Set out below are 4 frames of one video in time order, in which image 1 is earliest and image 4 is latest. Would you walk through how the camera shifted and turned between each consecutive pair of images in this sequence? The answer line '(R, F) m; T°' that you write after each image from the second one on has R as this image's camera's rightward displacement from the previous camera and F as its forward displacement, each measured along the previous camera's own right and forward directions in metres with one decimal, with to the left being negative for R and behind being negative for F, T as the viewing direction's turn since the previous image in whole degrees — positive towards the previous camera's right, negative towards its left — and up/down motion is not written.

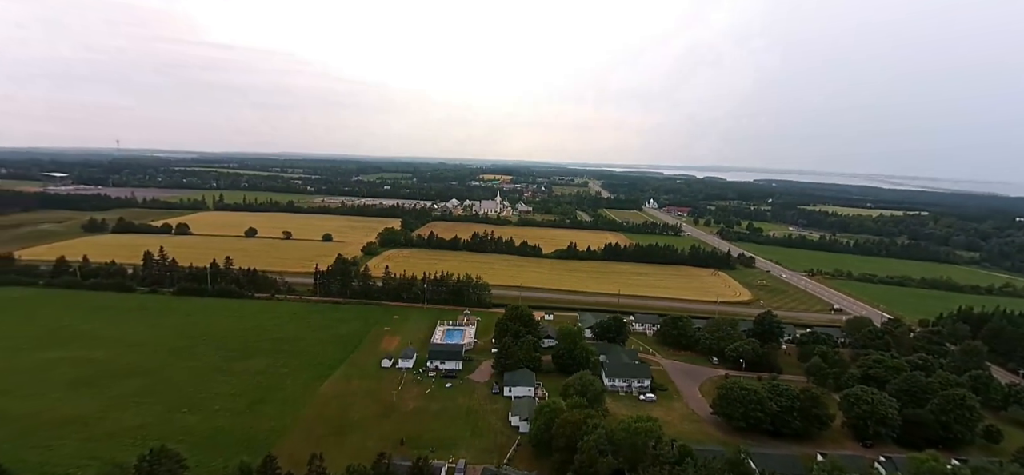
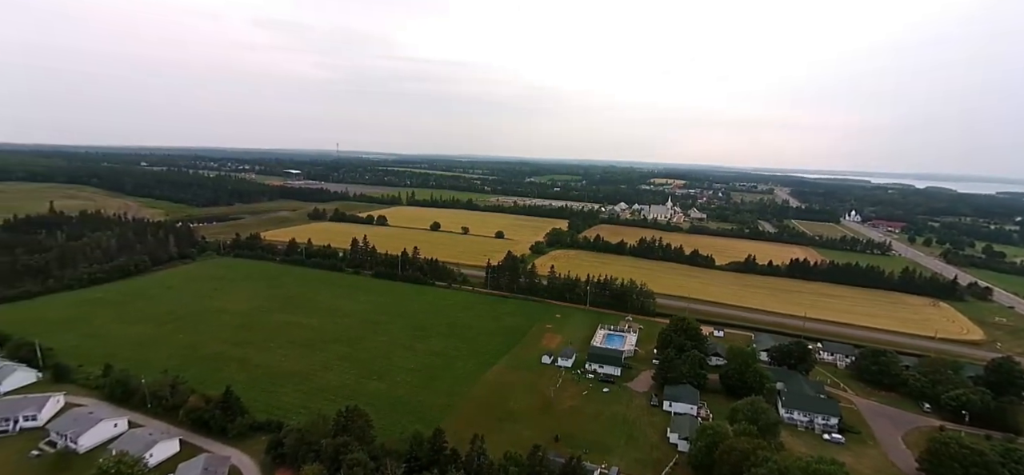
(-2.9, -0.1) m; -15°
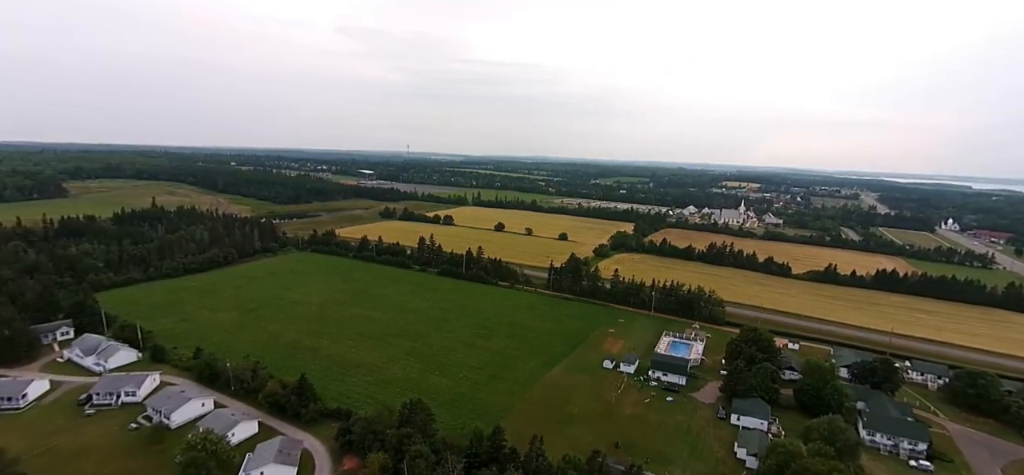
(-1.2, -0.1) m; -6°
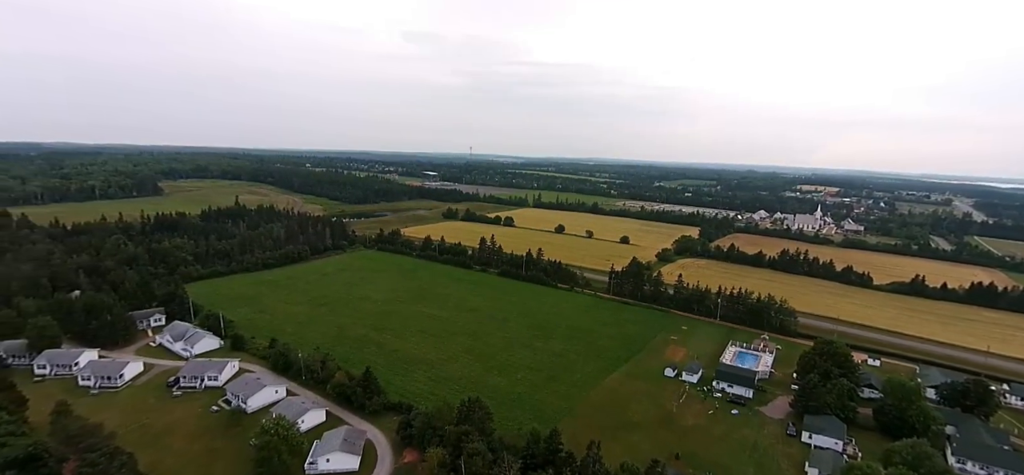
(-1.1, -0.1) m; -5°
